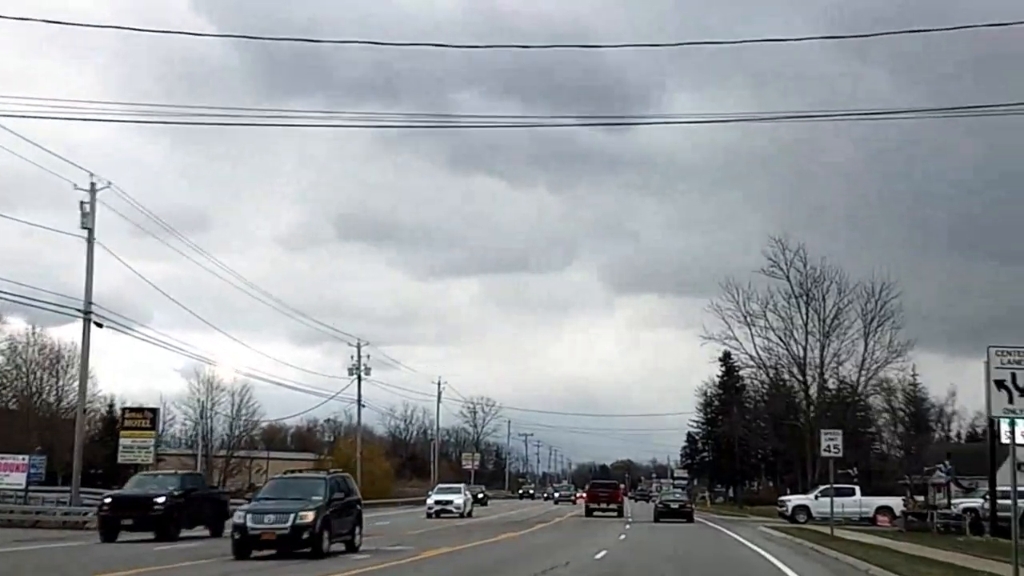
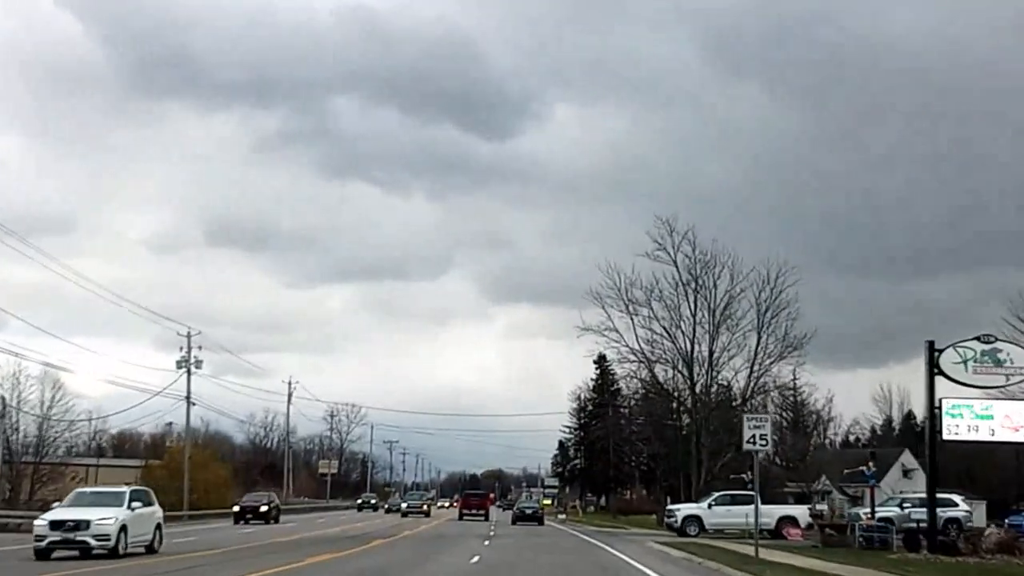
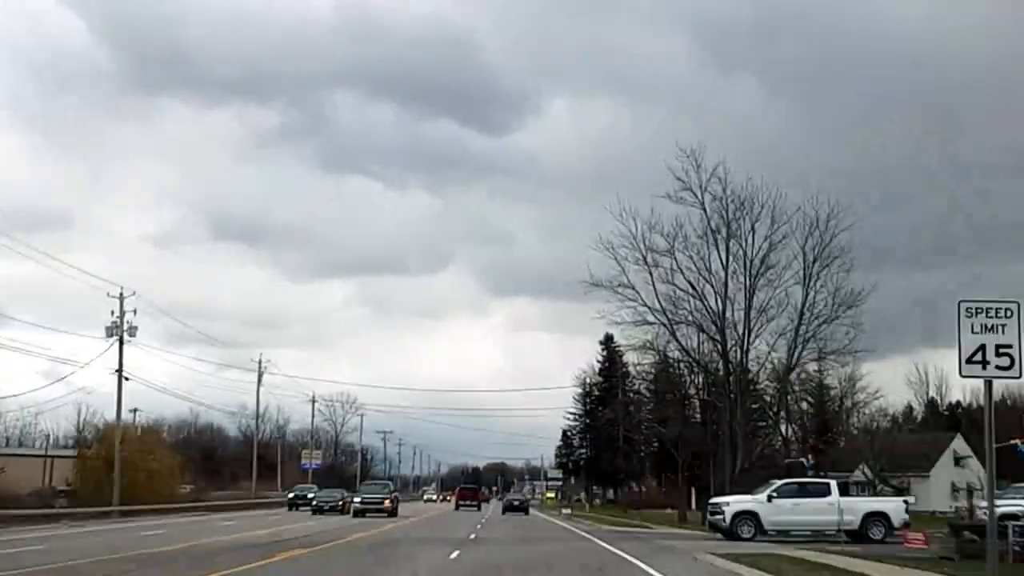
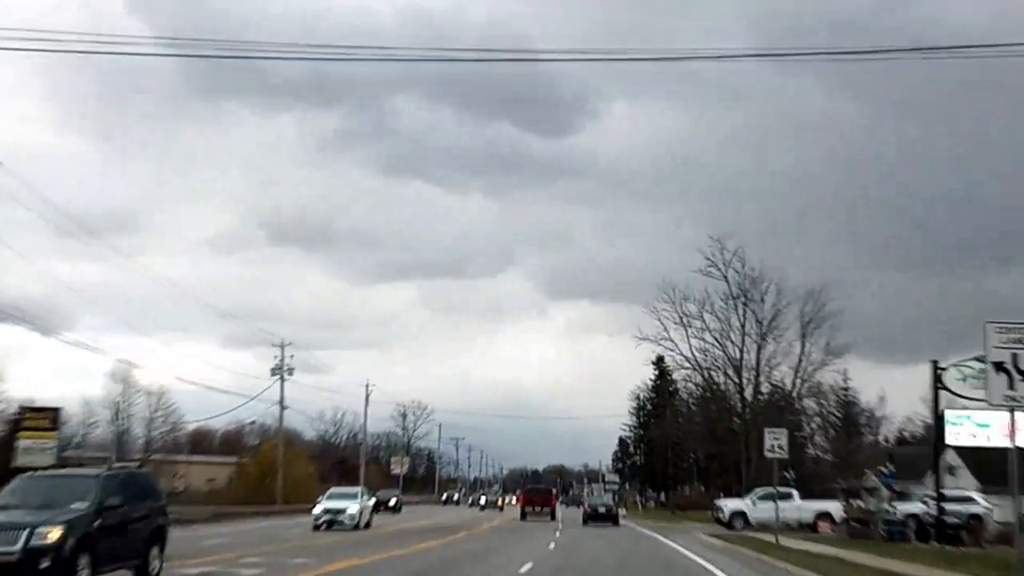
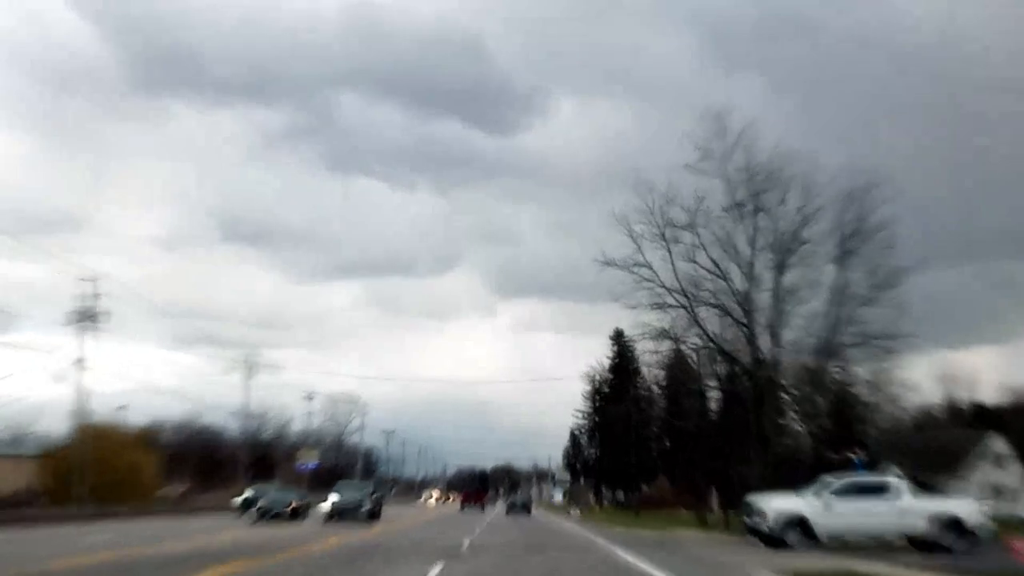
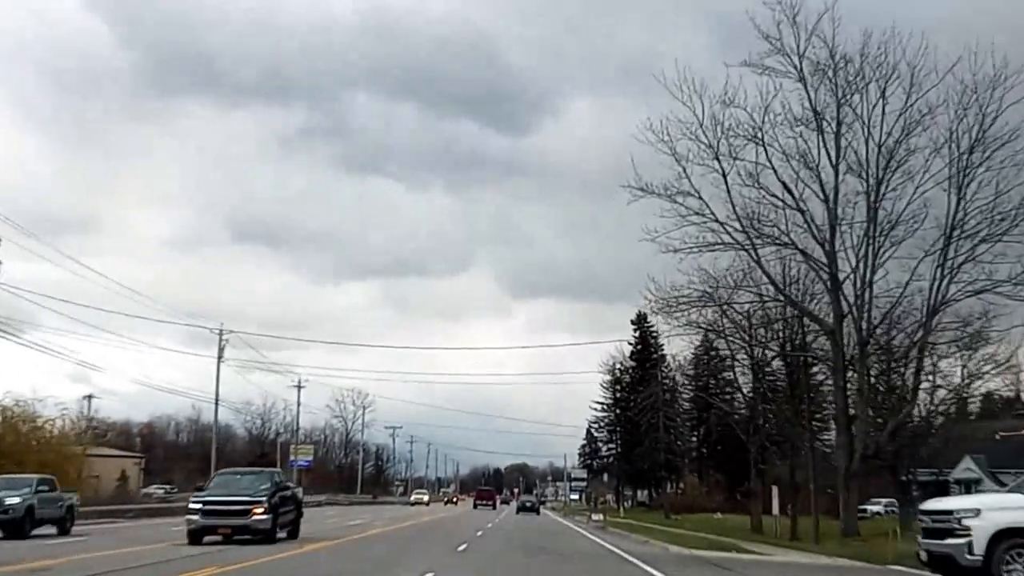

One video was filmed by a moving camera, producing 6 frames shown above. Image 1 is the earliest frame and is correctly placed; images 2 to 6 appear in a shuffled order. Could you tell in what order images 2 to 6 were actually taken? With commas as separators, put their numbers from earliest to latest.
4, 2, 3, 5, 6
